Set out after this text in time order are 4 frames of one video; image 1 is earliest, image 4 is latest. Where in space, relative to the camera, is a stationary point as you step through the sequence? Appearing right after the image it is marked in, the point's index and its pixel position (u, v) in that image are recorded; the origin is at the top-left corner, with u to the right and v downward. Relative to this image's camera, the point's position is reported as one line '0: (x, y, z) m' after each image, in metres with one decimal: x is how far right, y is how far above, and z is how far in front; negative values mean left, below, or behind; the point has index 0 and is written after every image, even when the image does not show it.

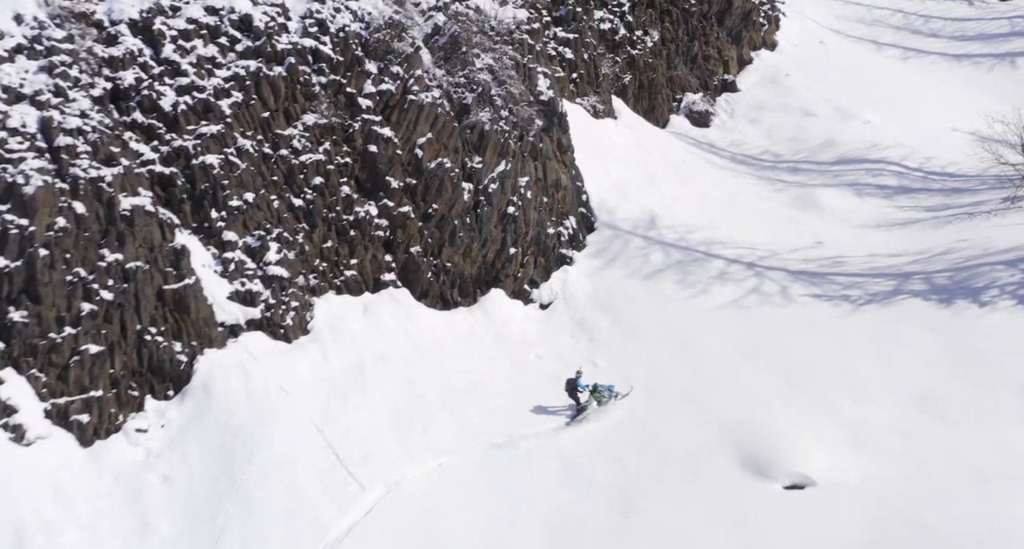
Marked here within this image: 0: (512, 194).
0: (0.0, +1.2, +12.7) m
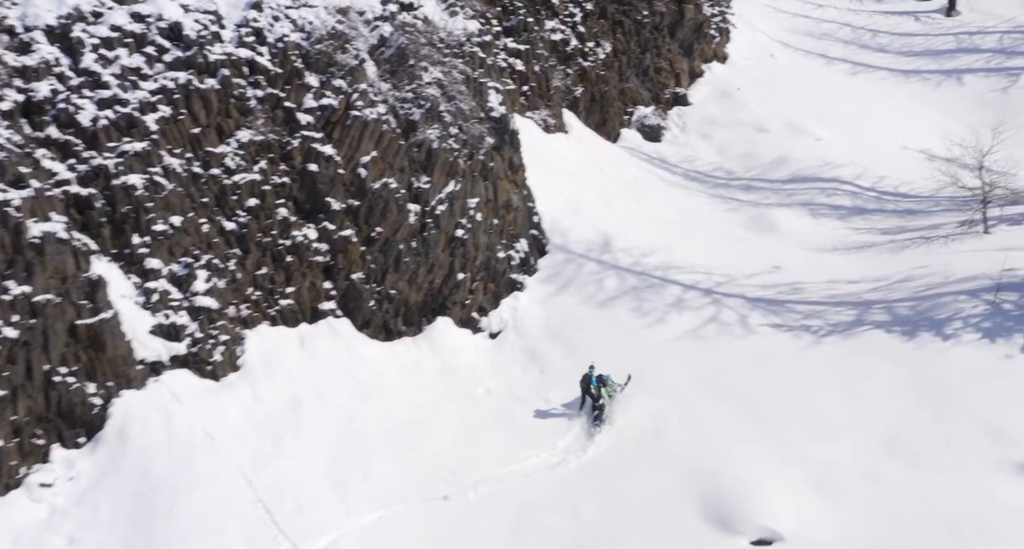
0: (-0.8, +0.9, +12.0) m
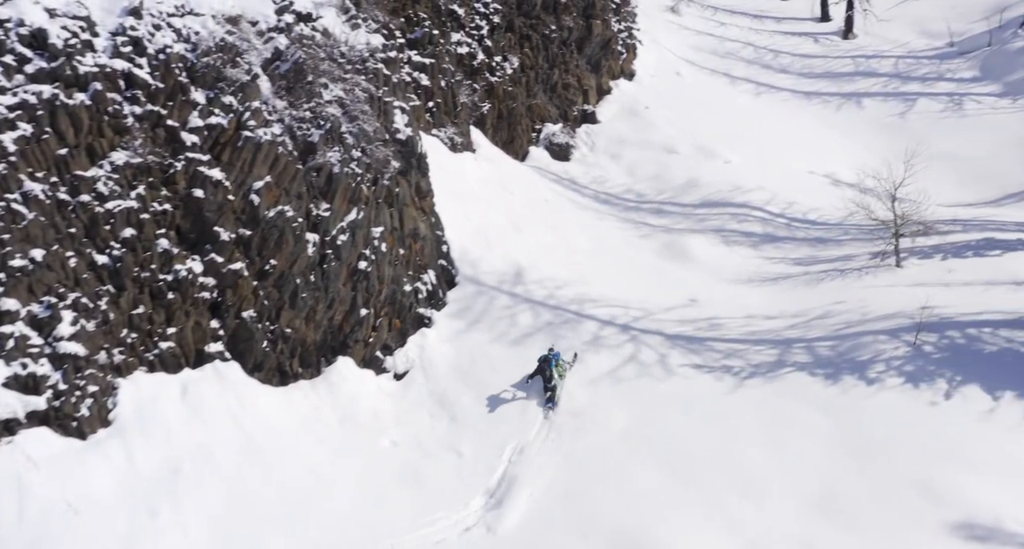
0: (-2.0, +0.4, +11.2) m
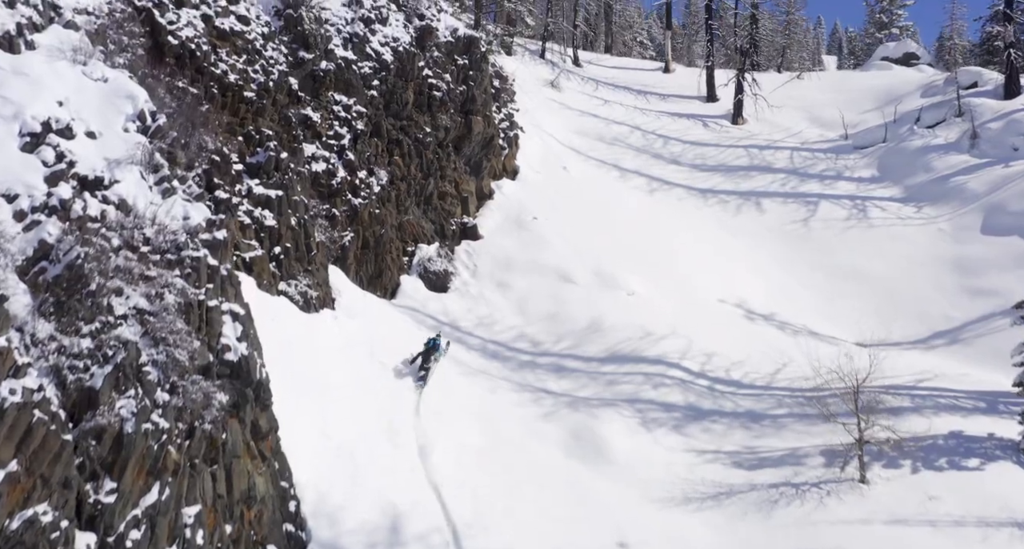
0: (-3.2, -2.5, +7.7) m
